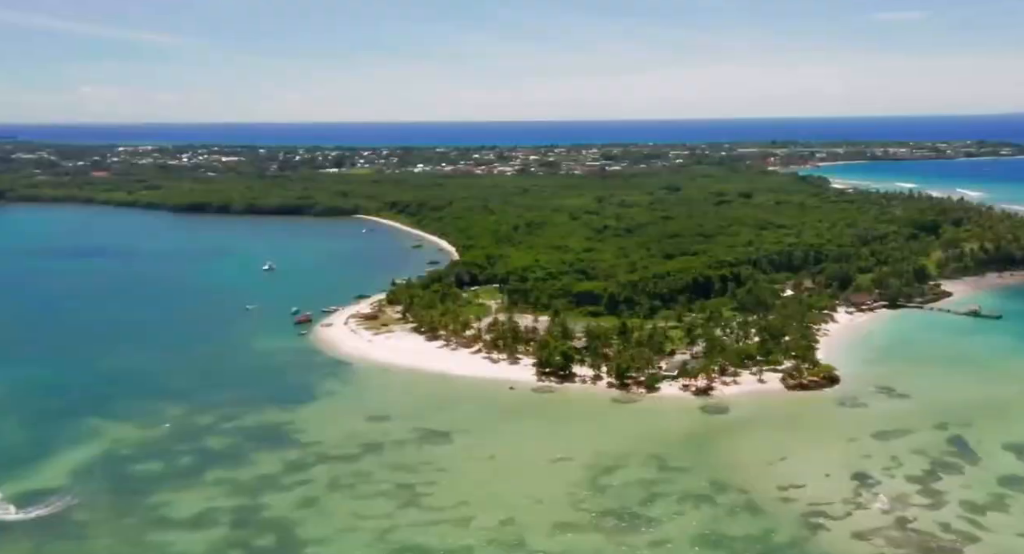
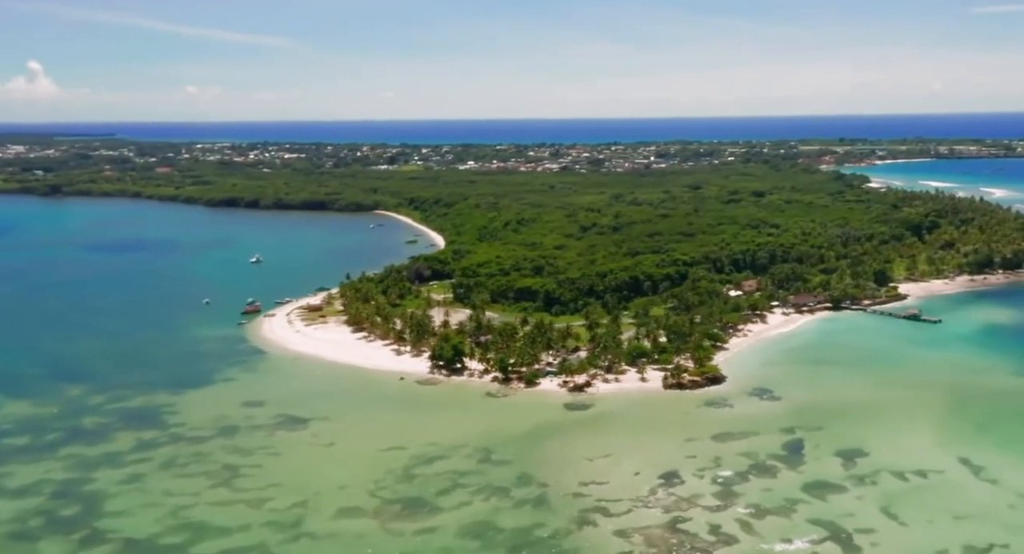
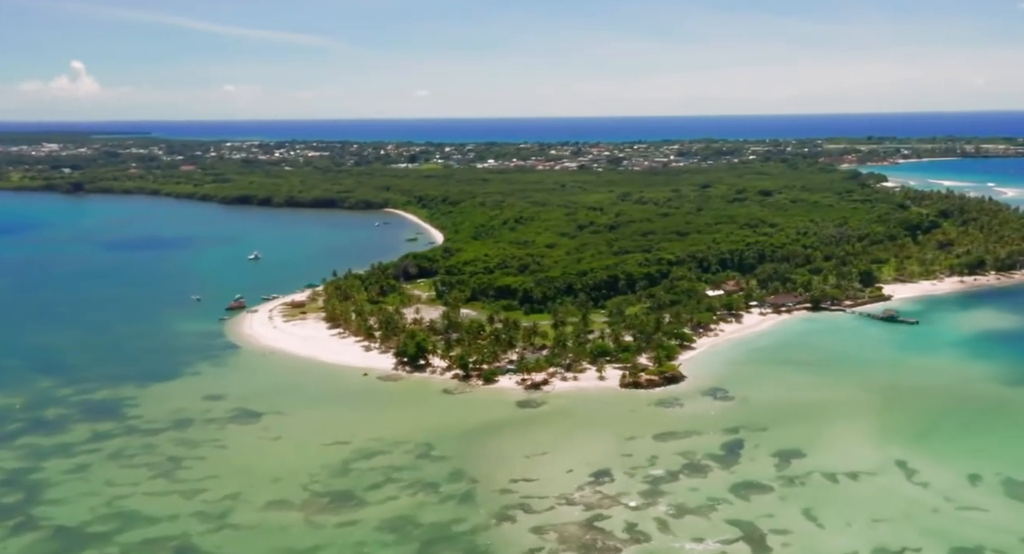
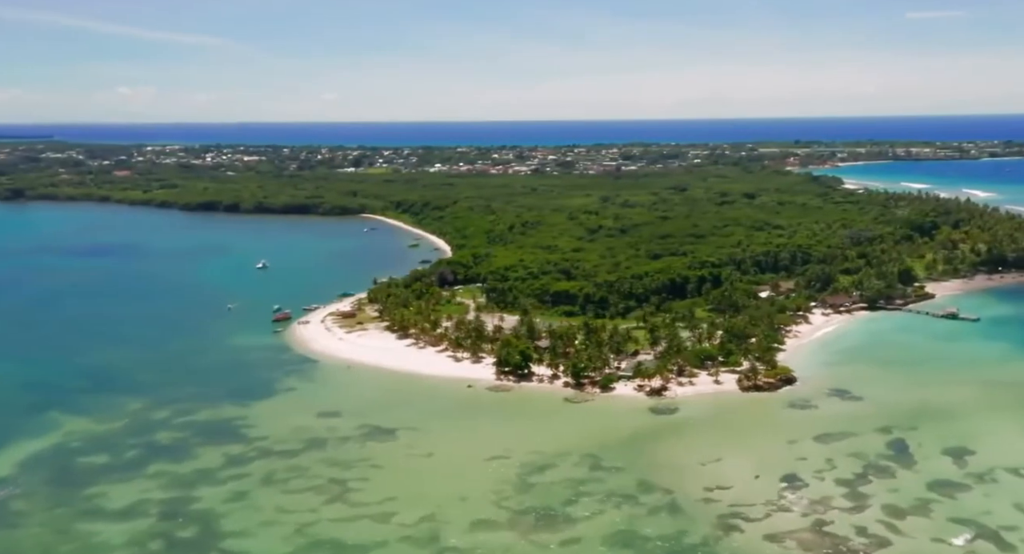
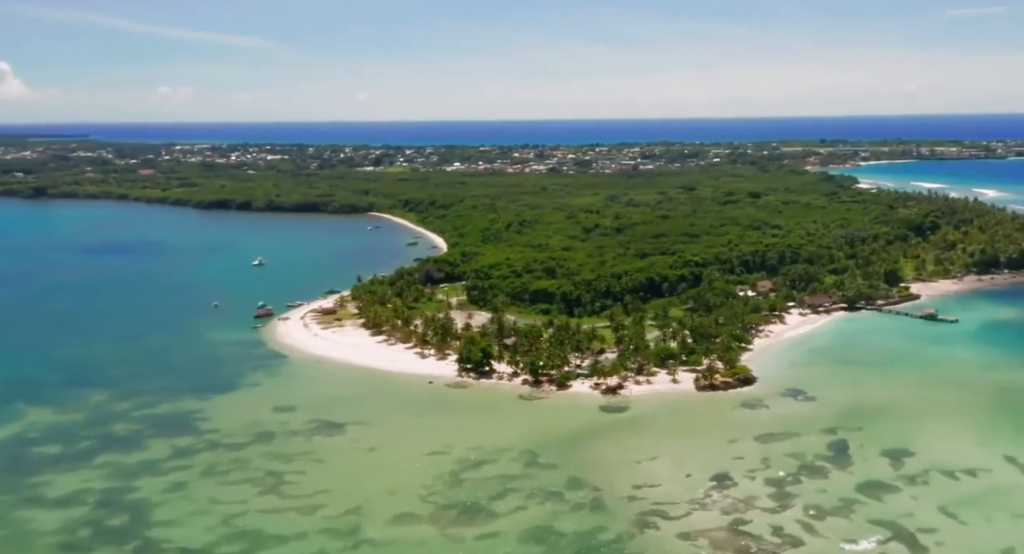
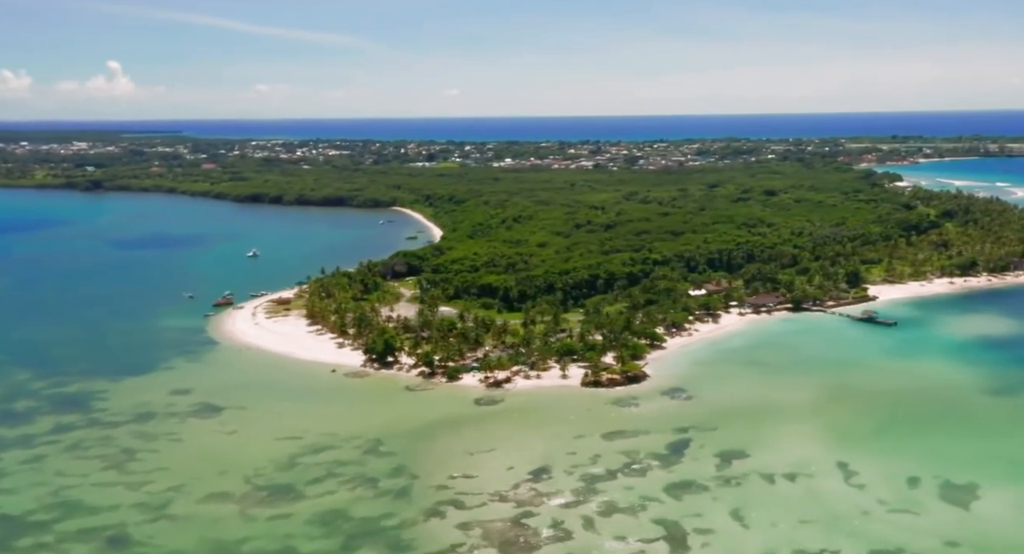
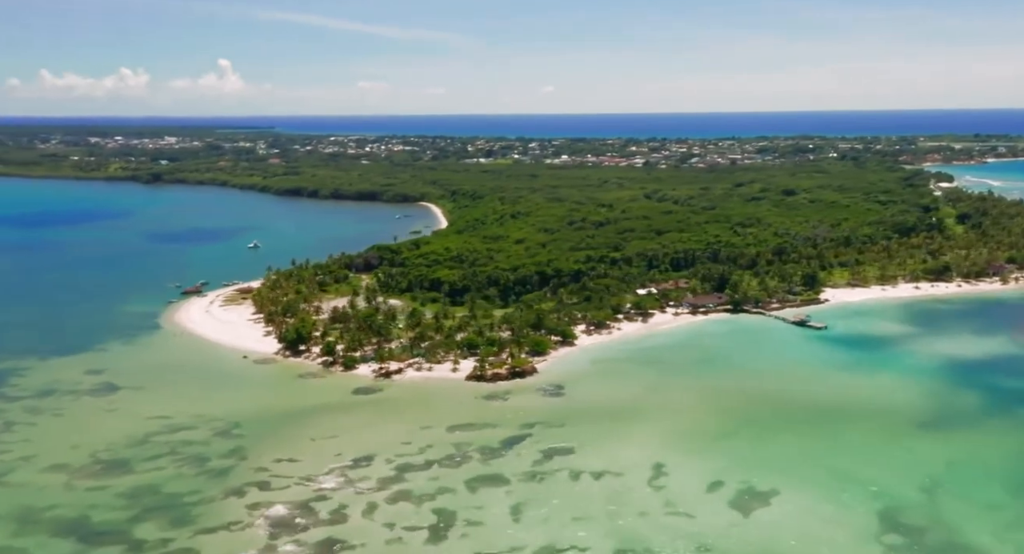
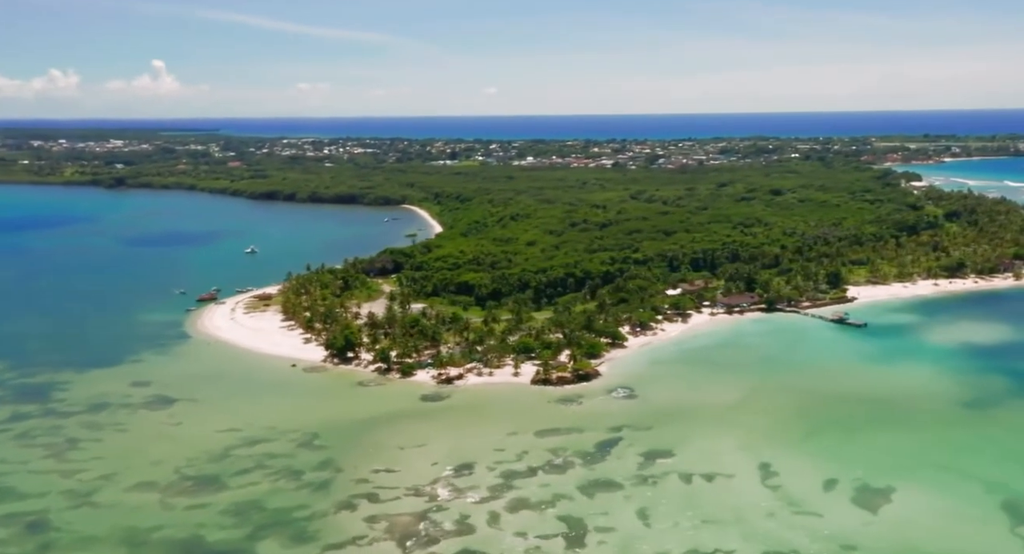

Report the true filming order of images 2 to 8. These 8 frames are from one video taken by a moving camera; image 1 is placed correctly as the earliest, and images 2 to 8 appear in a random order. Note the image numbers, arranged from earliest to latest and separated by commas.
4, 5, 2, 3, 6, 8, 7
